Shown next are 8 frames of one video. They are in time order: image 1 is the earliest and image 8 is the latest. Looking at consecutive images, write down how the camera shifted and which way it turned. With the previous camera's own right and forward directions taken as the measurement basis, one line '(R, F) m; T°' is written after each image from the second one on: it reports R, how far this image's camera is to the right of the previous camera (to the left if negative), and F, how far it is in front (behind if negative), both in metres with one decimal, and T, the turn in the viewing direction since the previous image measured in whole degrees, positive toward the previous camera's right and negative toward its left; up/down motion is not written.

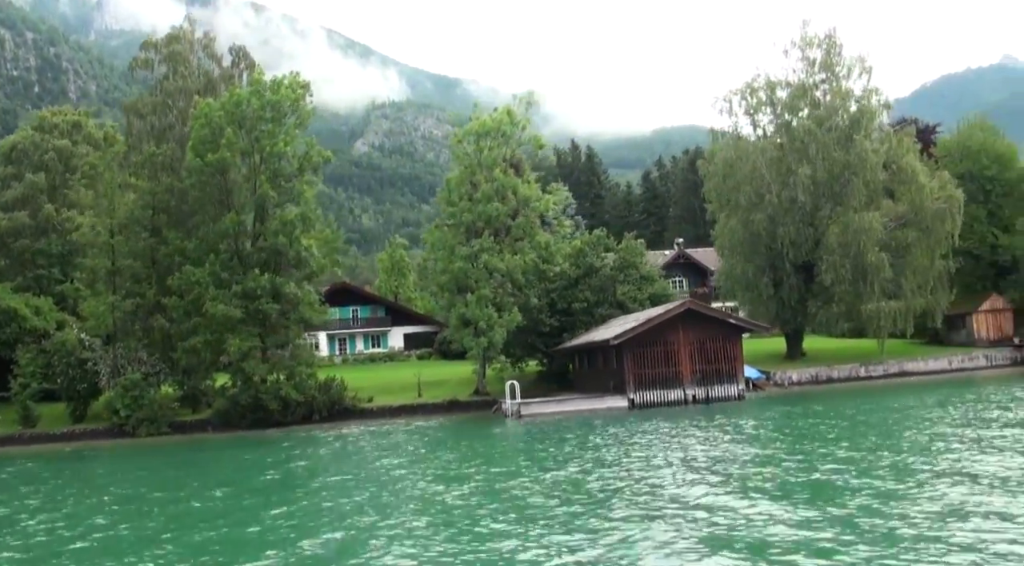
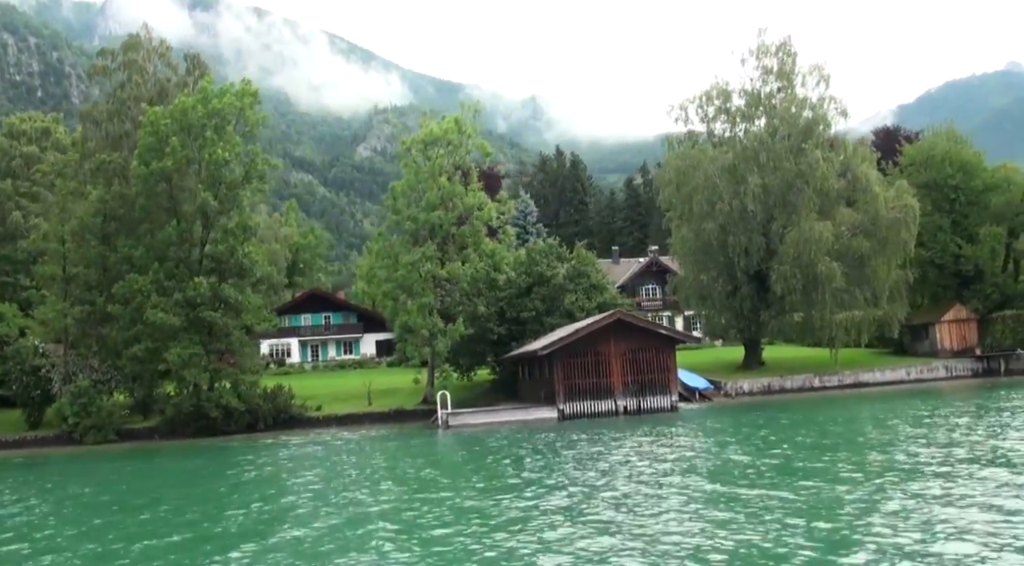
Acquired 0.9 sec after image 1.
(+3.0, +0.2) m; 0°
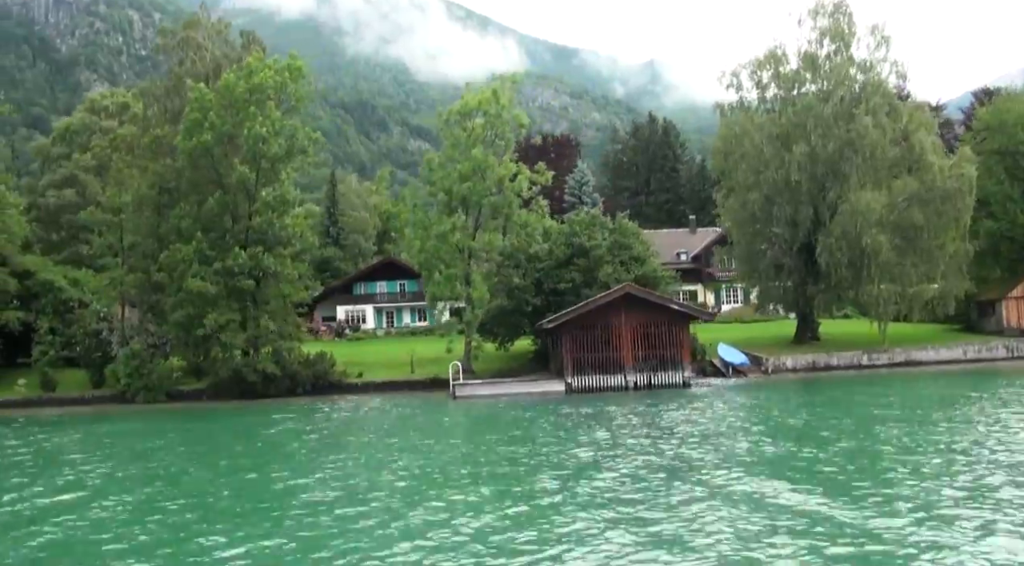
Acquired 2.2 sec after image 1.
(+4.4, +0.3) m; -7°
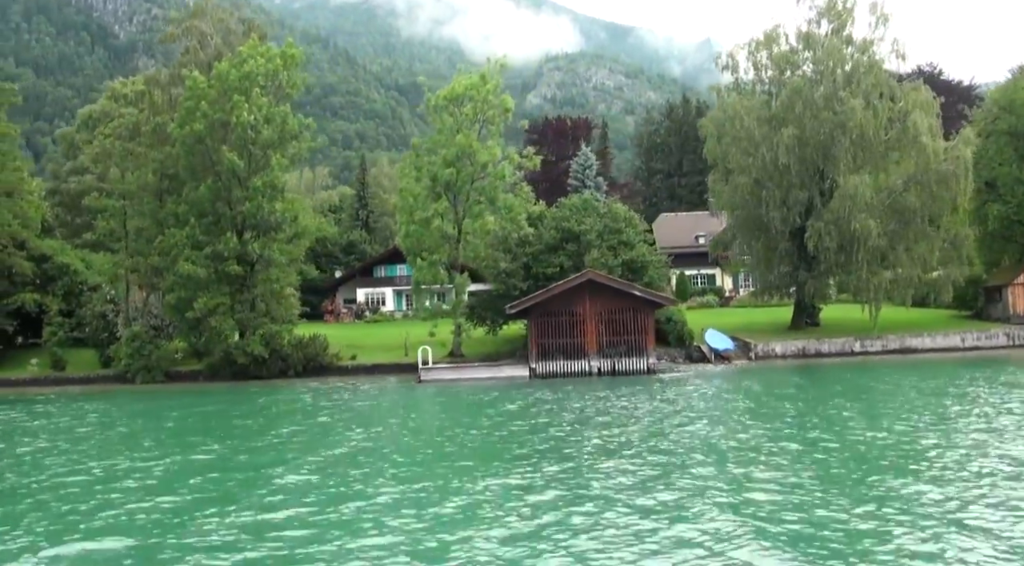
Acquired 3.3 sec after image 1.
(+3.8, -0.1) m; -4°
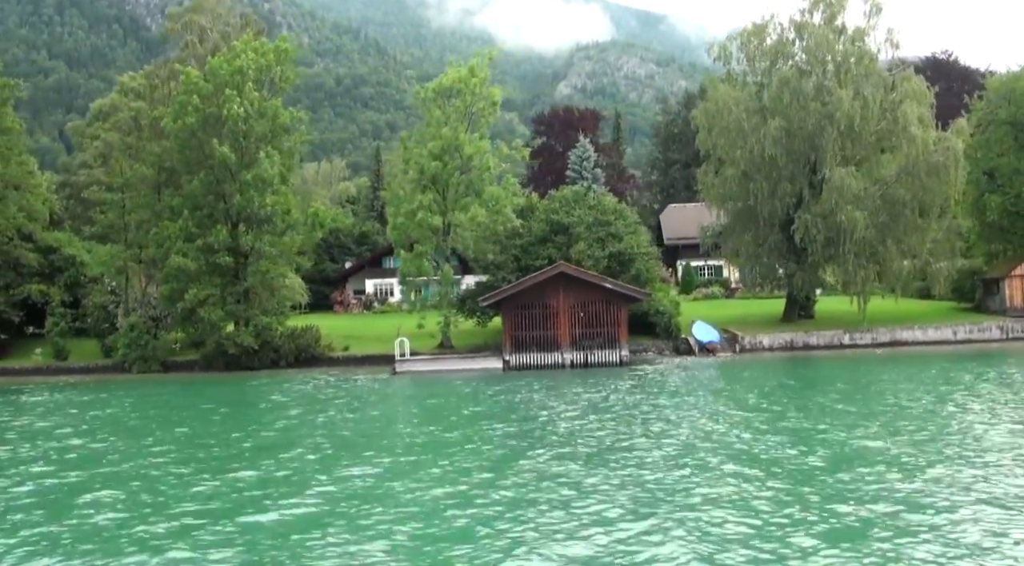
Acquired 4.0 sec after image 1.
(+2.4, -0.2) m; -2°
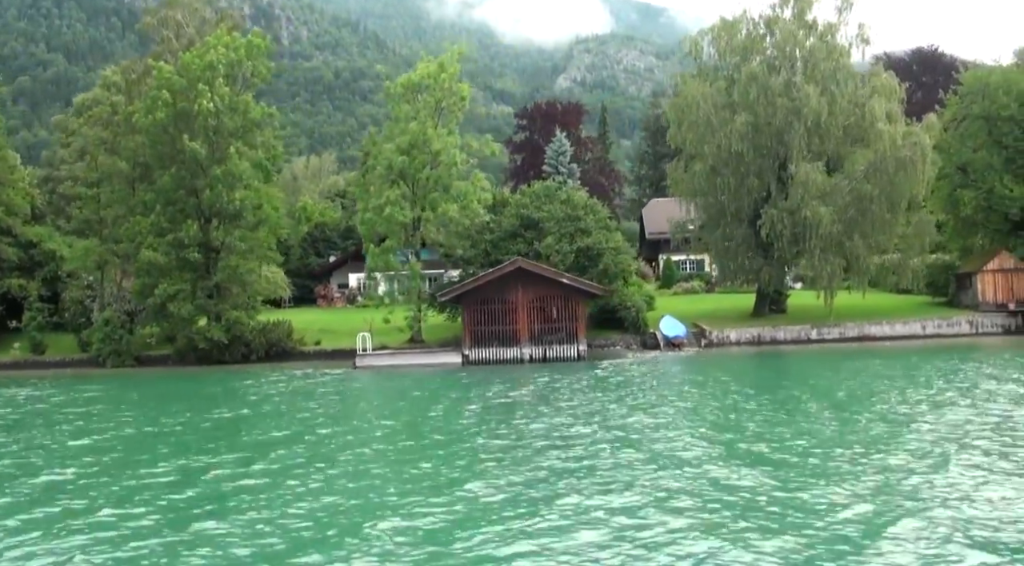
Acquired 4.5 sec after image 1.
(+1.7, -0.2) m; 0°
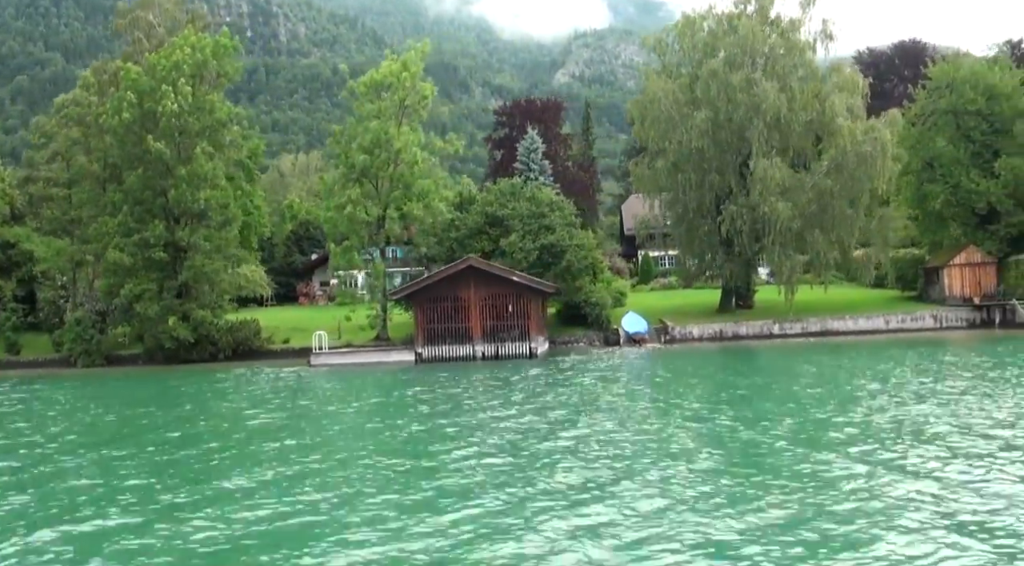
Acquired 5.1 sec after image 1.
(+2.1, -0.3) m; 0°
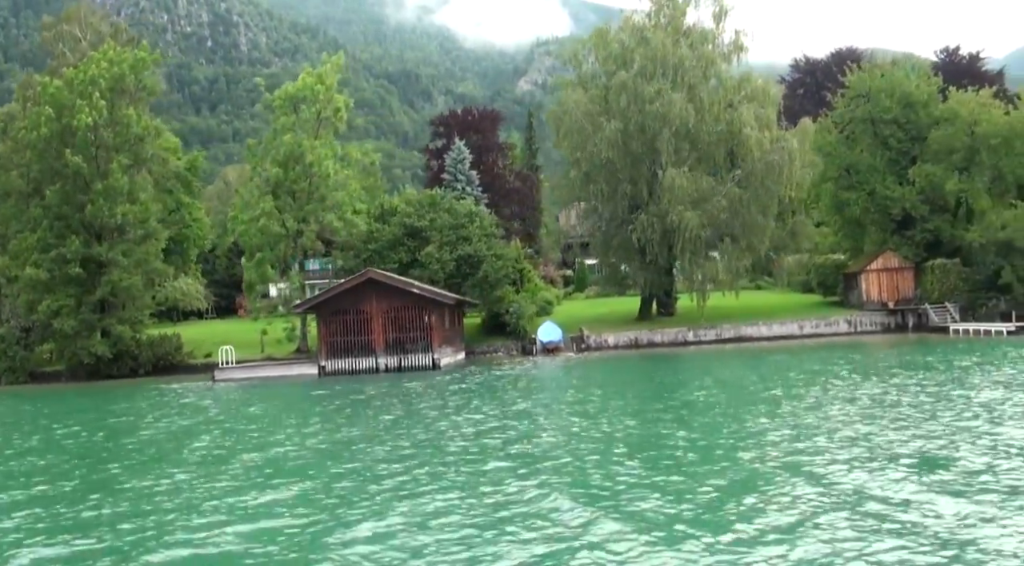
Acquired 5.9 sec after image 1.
(+2.8, -0.4) m; +2°
